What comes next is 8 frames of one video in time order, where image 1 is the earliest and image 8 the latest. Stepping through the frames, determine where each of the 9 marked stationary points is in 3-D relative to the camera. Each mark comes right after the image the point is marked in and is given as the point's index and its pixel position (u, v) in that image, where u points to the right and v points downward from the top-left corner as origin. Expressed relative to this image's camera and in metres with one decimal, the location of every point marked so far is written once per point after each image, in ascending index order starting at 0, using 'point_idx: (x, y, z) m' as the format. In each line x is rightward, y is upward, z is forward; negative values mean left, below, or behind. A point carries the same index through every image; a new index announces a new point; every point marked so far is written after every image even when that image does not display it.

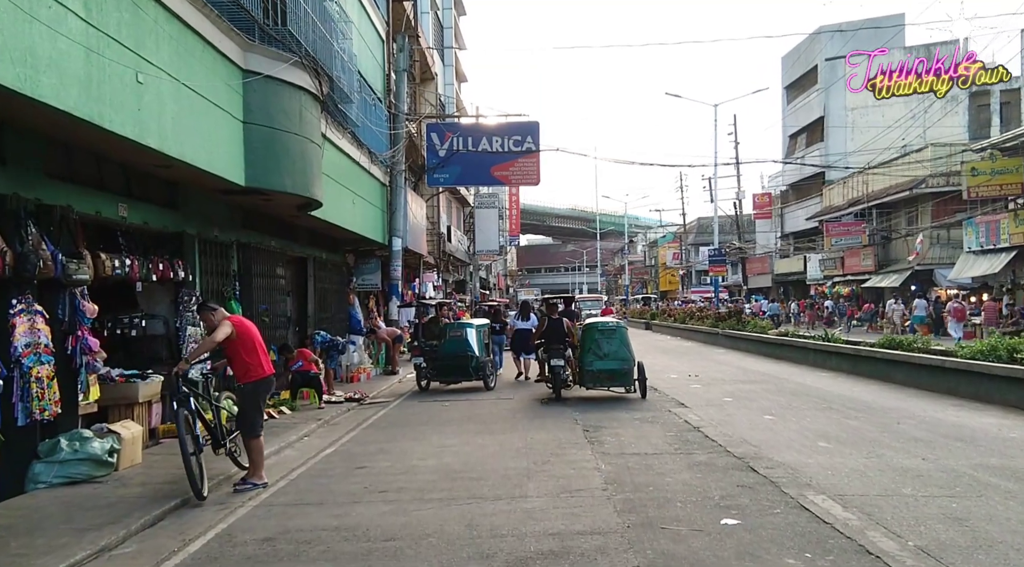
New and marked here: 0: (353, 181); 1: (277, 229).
0: (-3.4, +2.2, +18.7) m
1: (-4.6, +1.1, +17.1) m
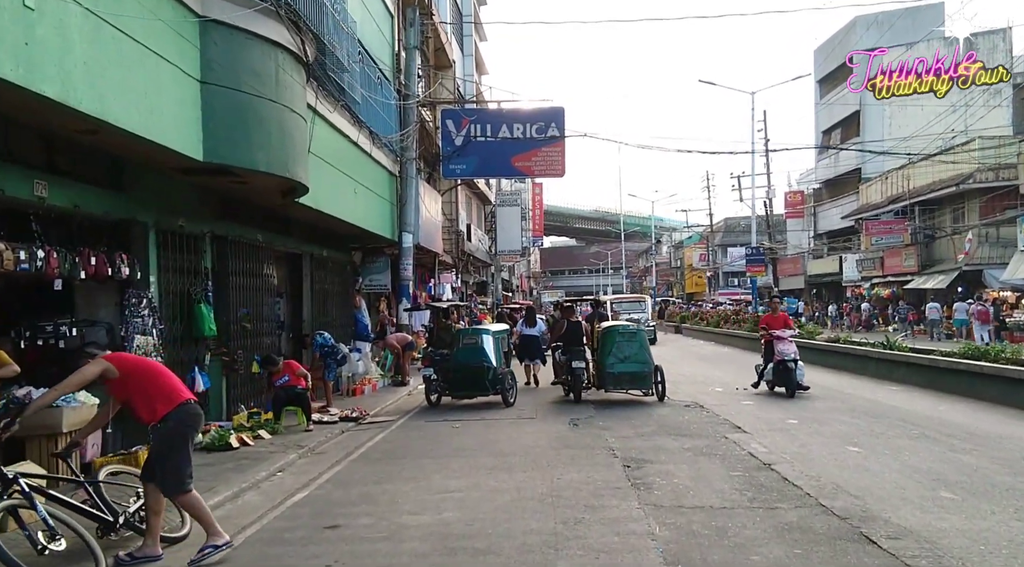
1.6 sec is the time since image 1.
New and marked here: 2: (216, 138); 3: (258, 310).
0: (-3.0, +2.2, +16.5) m
1: (-4.2, +1.1, +14.9) m
2: (-3.3, +1.6, +9.8) m
3: (-4.1, -0.4, +14.4) m
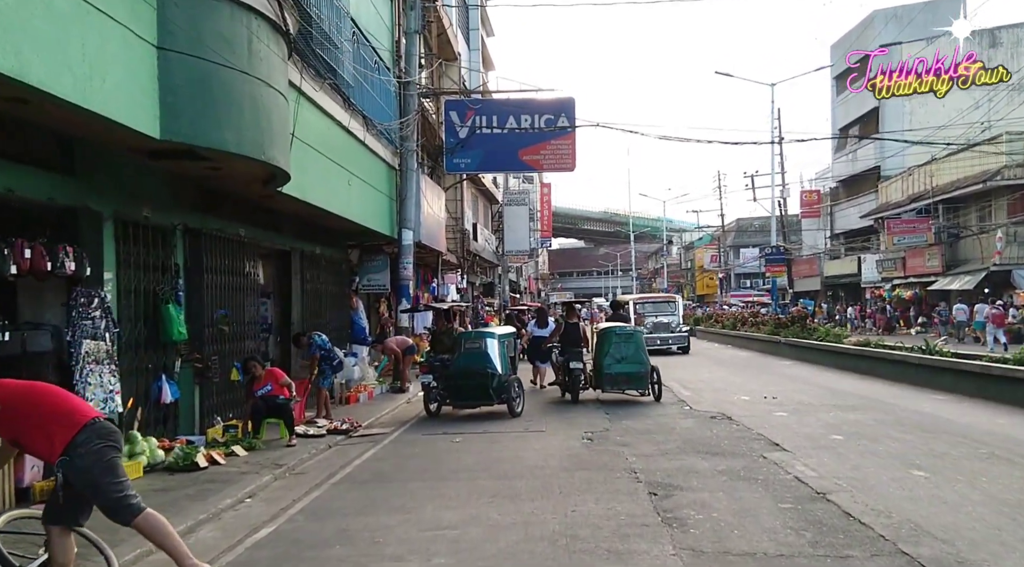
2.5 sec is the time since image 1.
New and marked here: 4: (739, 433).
0: (-2.9, +2.2, +15.2) m
1: (-4.1, +1.1, +13.6) m
2: (-3.2, +1.6, +8.5) m
3: (-4.0, -0.4, +13.1) m
4: (+2.9, -1.9, +11.2) m
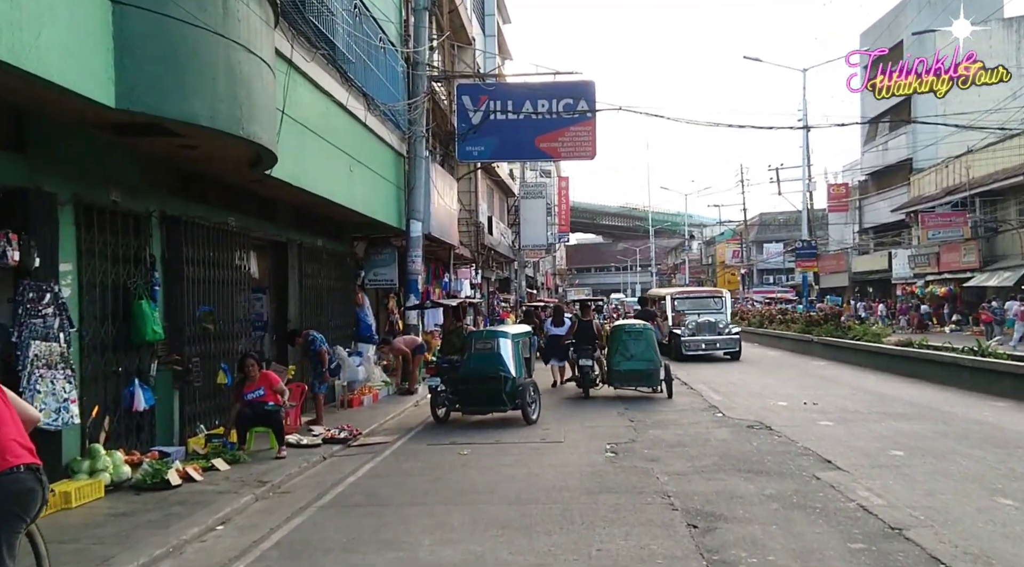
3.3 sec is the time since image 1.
0: (-2.7, +2.3, +14.0) m
1: (-3.9, +1.2, +12.4) m
2: (-3.1, +1.7, +7.3) m
3: (-3.8, -0.3, +11.9) m
4: (+3.0, -1.8, +9.9) m
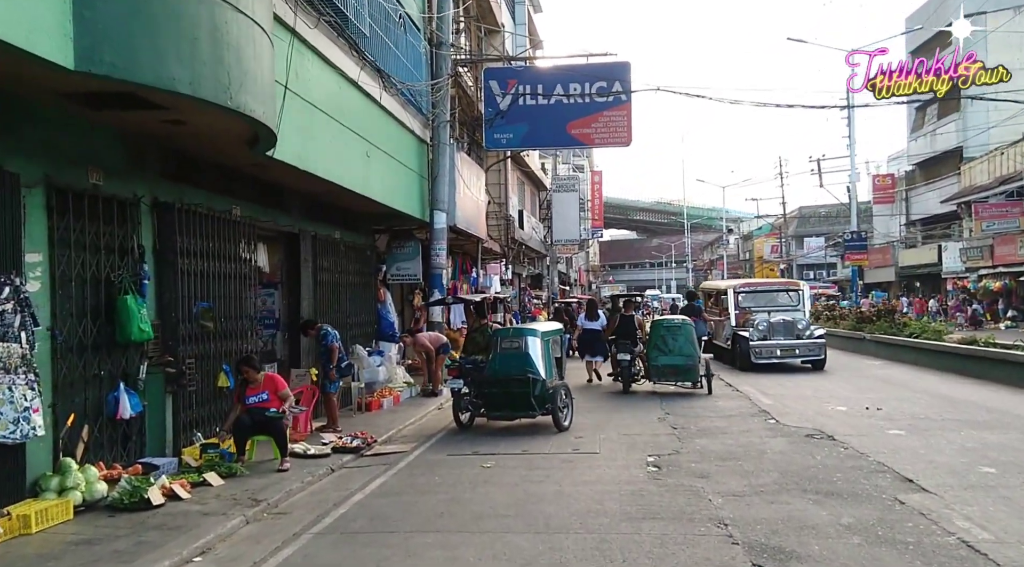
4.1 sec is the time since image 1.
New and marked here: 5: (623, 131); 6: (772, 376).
0: (-2.2, +2.4, +12.9) m
1: (-3.5, +1.3, +11.4) m
2: (-2.9, +1.8, +6.3) m
3: (-3.5, -0.3, +10.9) m
4: (+3.3, -1.7, +8.7) m
5: (+2.5, +3.4, +19.9) m
6: (+5.3, -1.9, +17.9) m
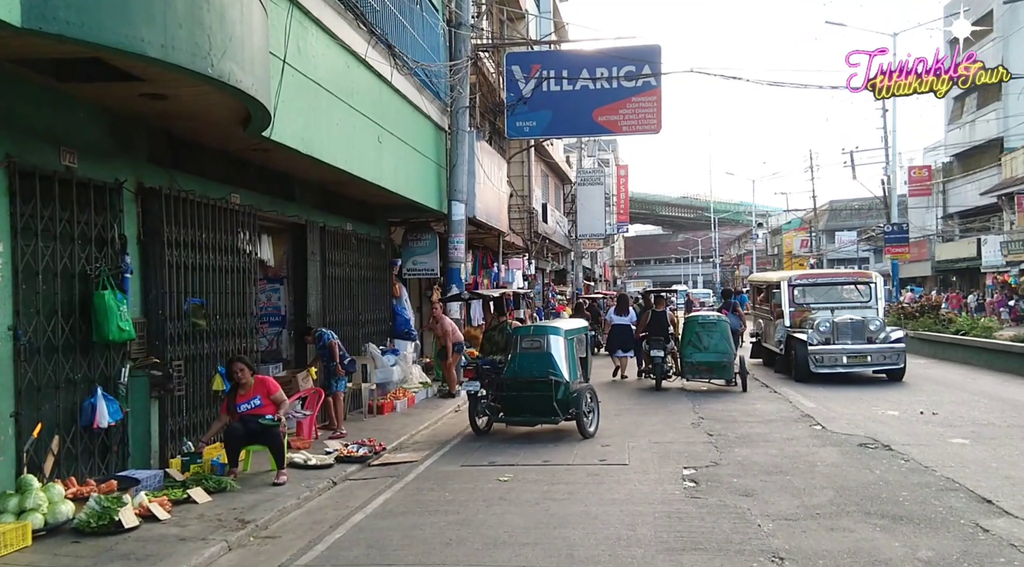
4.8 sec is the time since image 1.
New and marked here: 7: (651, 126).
0: (-2.0, +2.5, +12.0) m
1: (-3.3, +1.3, +10.6) m
2: (-2.8, +1.8, +5.4) m
3: (-3.2, -0.2, +10.1) m
4: (+3.5, -1.7, +7.6) m
5: (+3.0, +3.5, +18.9) m
6: (+5.7, -1.8, +16.8) m
7: (+2.9, +3.4, +18.9) m
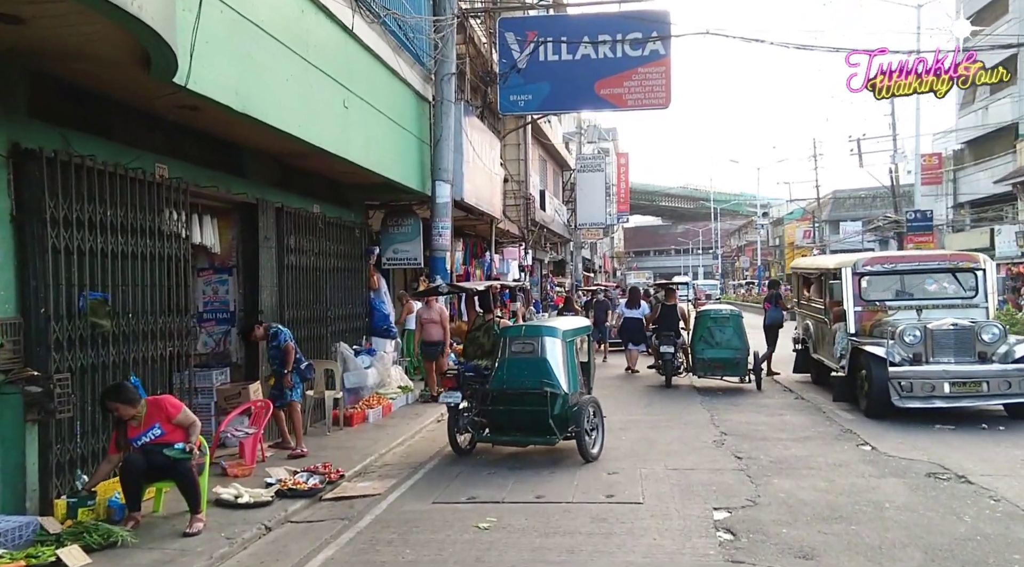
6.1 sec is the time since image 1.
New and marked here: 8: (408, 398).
0: (-2.1, +2.6, +10.1) m
1: (-3.4, +1.4, +8.6) m
2: (-2.9, +1.9, +3.5) m
3: (-3.3, -0.1, +8.2) m
4: (+3.4, -1.6, +5.8) m
5: (+2.8, +3.7, +16.9) m
6: (+5.5, -1.6, +15.0) m
7: (+2.8, +3.5, +16.9) m
8: (-1.6, -1.8, +13.9) m
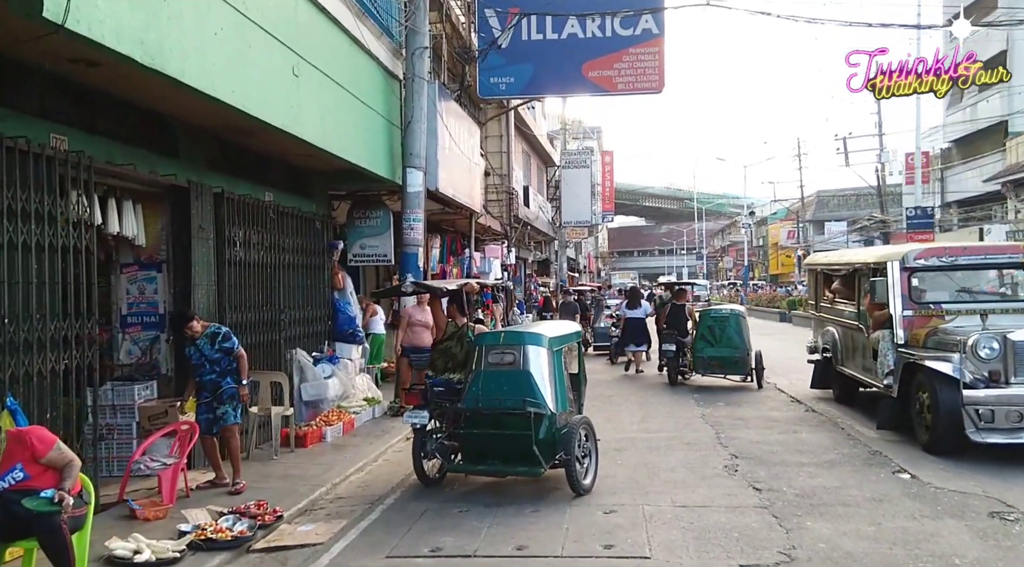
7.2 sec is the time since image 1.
0: (-2.3, +2.6, +8.5) m
1: (-3.6, +1.5, +7.1) m
2: (-3.0, +1.9, +1.9) m
3: (-3.5, -0.1, +6.6) m
4: (+3.2, -1.6, +4.3) m
5: (+2.5, +3.7, +15.5) m
6: (+5.2, -1.6, +13.6) m
7: (+2.5, +3.5, +15.5) m
8: (-1.9, -1.8, +12.3) m
